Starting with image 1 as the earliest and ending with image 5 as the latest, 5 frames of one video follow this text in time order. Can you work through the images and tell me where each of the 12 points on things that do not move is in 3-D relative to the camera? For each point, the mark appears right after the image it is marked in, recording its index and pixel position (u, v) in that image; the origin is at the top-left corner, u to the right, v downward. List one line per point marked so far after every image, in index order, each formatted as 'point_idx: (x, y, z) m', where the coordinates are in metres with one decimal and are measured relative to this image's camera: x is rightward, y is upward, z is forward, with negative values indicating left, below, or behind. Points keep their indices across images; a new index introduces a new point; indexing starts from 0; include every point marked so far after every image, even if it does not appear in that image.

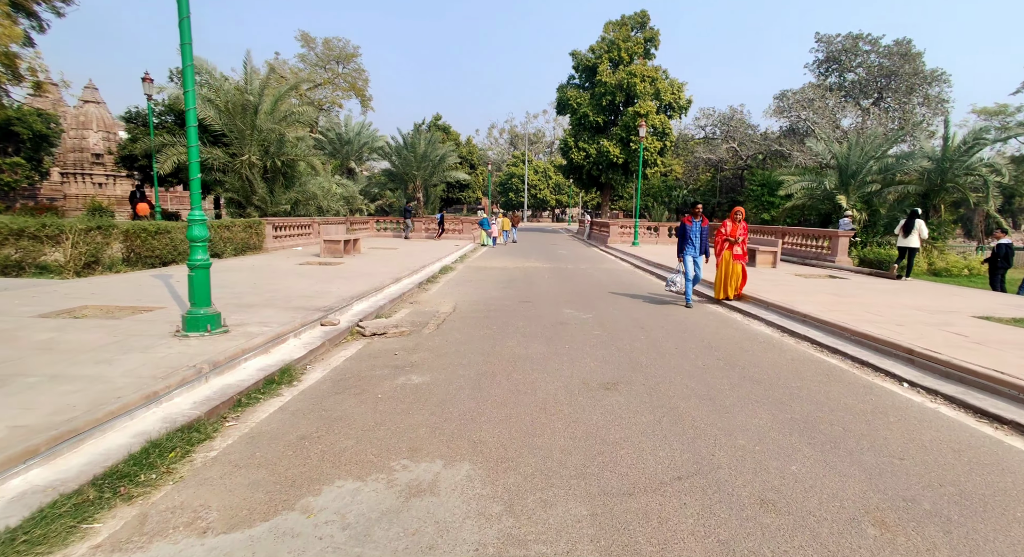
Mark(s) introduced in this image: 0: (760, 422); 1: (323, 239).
0: (+2.0, -1.1, +4.4) m
1: (-5.8, +1.2, +16.6) m
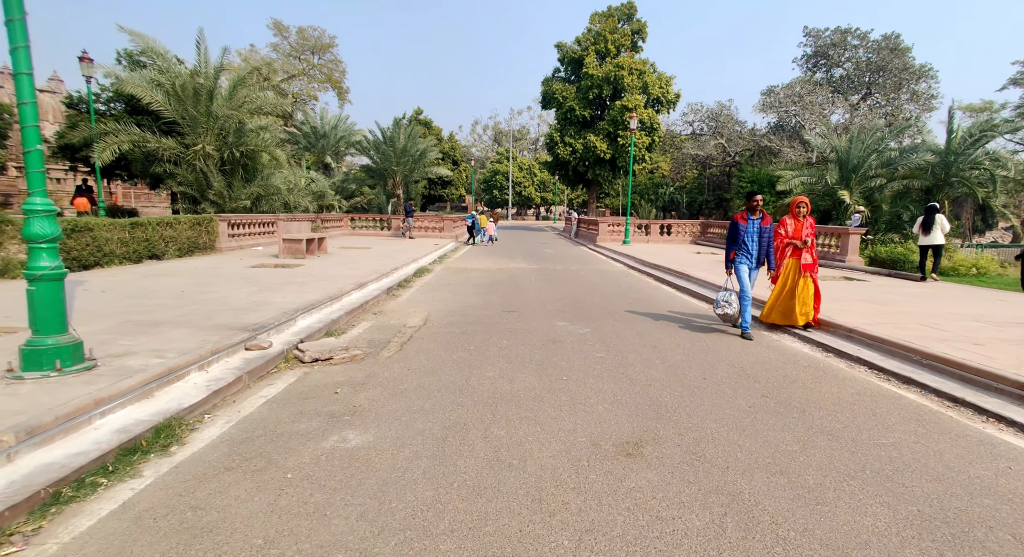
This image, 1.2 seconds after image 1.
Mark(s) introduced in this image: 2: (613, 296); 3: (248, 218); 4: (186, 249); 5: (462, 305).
0: (+1.9, -1.2, +2.8) m
1: (-6.2, +1.1, +14.8) m
2: (+2.1, -0.4, +11.7) m
3: (-8.5, +2.0, +17.6) m
4: (-8.4, +0.8, +14.1) m
5: (-0.9, -0.5, +10.2) m
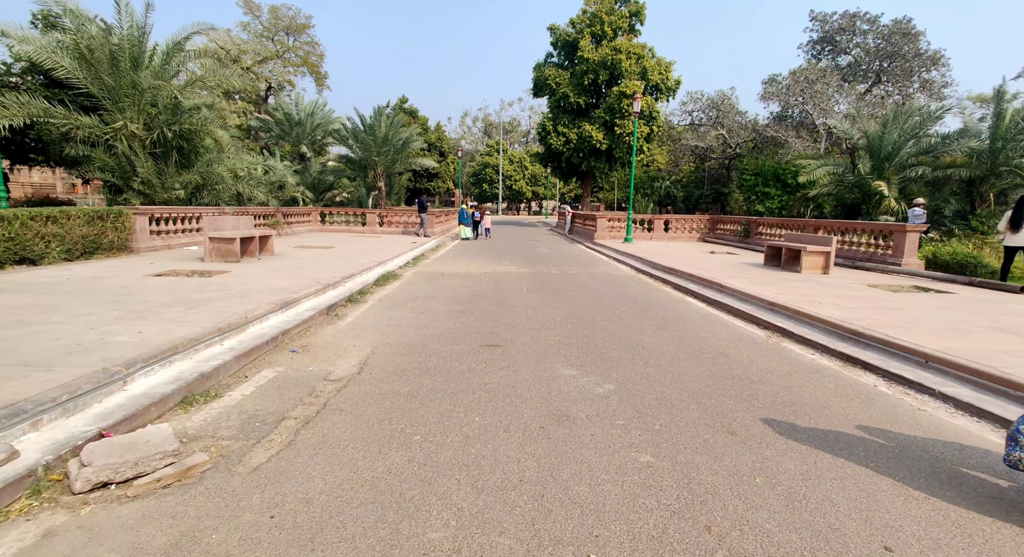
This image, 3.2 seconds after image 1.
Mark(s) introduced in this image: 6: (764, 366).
0: (+1.8, -1.5, -0.1) m
1: (-6.5, +0.9, +11.8) m
2: (+1.9, -0.6, +8.8) m
3: (-8.9, +1.8, +14.5) m
4: (-8.7, +0.6, +11.0) m
5: (-1.2, -0.7, +7.3) m
6: (+2.7, -0.9, +5.8) m
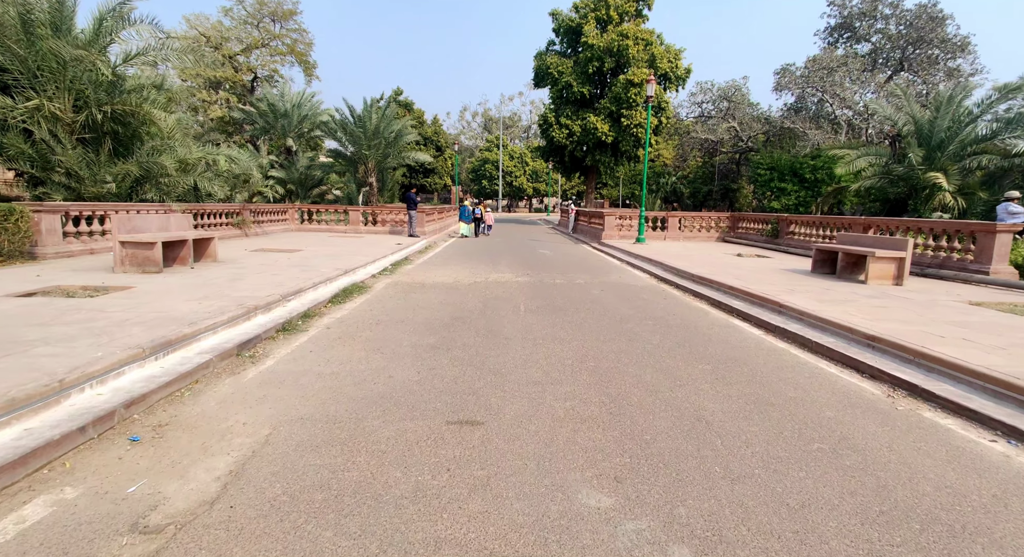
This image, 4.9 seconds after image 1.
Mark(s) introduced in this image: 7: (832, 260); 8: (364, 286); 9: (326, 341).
0: (+1.6, -1.9, -2.6) m
1: (-6.6, +0.6, +9.3) m
2: (+1.8, -0.8, +6.2) m
3: (-9.0, +1.5, +12.0) m
4: (-8.8, +0.3, +8.5) m
5: (-1.3, -1.0, +4.7) m
6: (+2.6, -1.2, +3.3) m
7: (+7.0, +0.4, +12.0) m
8: (-2.9, -0.1, +10.8) m
9: (-2.3, -0.7, +6.7) m
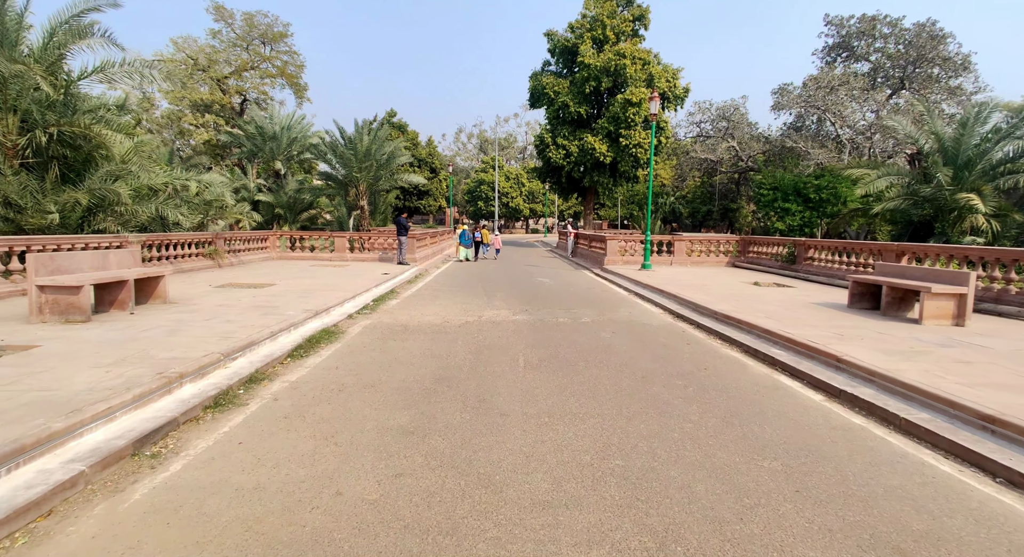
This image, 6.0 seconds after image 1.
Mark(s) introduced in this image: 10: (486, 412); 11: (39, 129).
0: (+1.7, -2.1, -4.2) m
1: (-6.7, -0.1, +7.7) m
2: (+1.8, -1.4, +4.7) m
3: (-9.0, +0.7, +10.5) m
4: (-8.9, -0.4, +6.9) m
5: (-1.3, -1.5, +3.2) m
6: (+2.6, -1.6, +1.8) m
7: (+6.9, -0.3, +10.5) m
8: (-3.0, -0.9, +9.2) m
9: (-2.3, -1.3, +5.1) m
10: (-0.3, -1.3, +5.4) m
11: (-10.3, +3.3, +11.8) m
